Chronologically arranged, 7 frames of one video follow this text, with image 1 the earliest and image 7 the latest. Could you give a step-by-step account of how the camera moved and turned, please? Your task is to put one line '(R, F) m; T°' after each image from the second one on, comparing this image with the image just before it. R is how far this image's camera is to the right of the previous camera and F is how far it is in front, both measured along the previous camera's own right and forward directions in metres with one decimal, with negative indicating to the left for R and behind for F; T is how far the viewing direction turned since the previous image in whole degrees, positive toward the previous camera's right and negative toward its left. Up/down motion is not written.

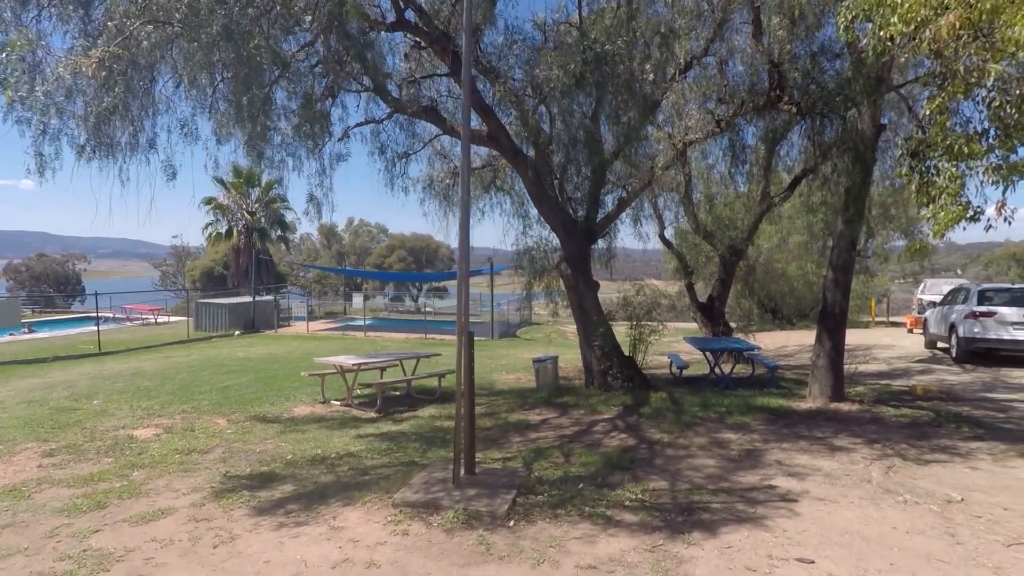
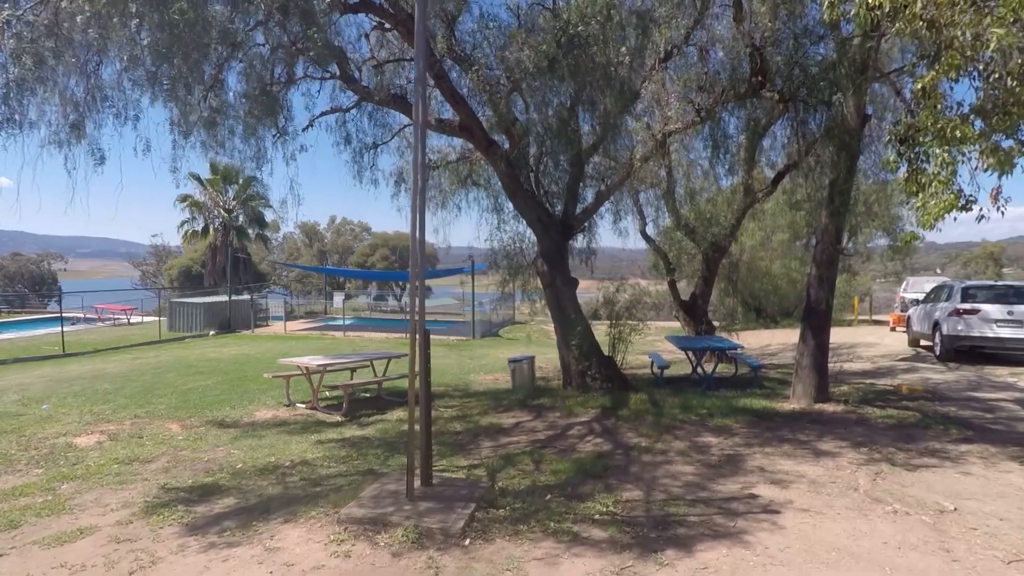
(+0.2, +0.5) m; +1°
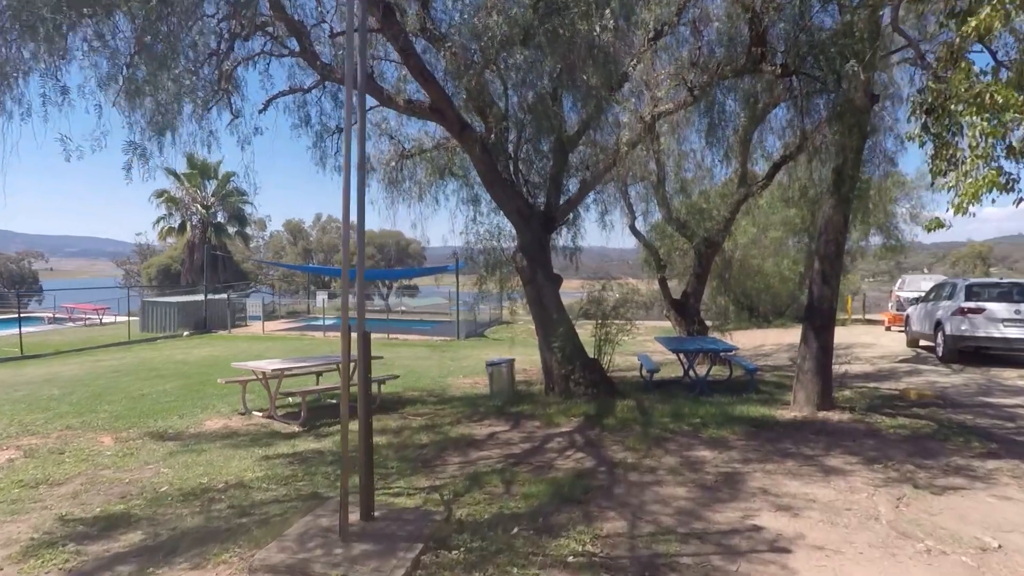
(+0.3, +0.9) m; +1°
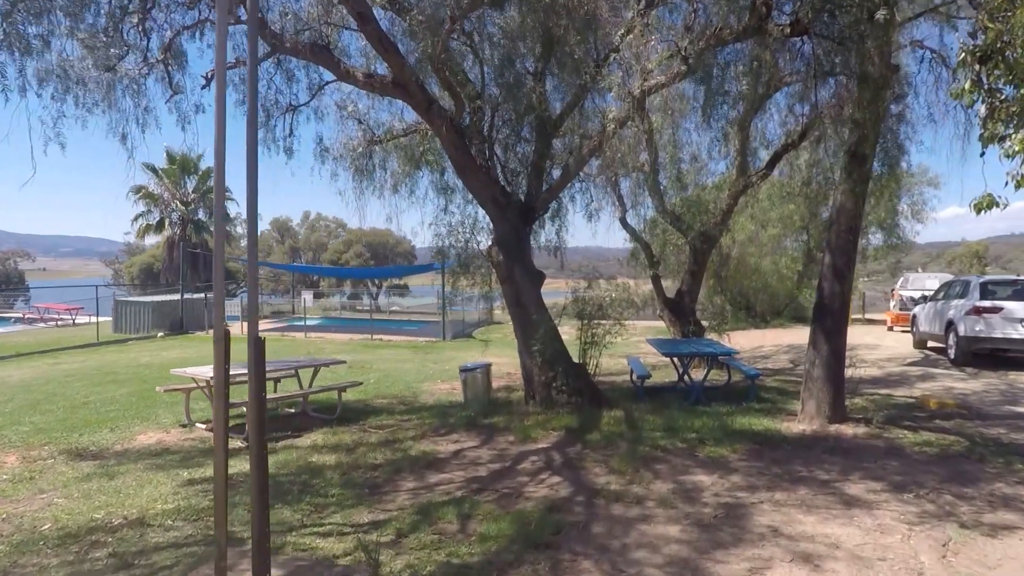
(+0.3, +1.1) m; 0°
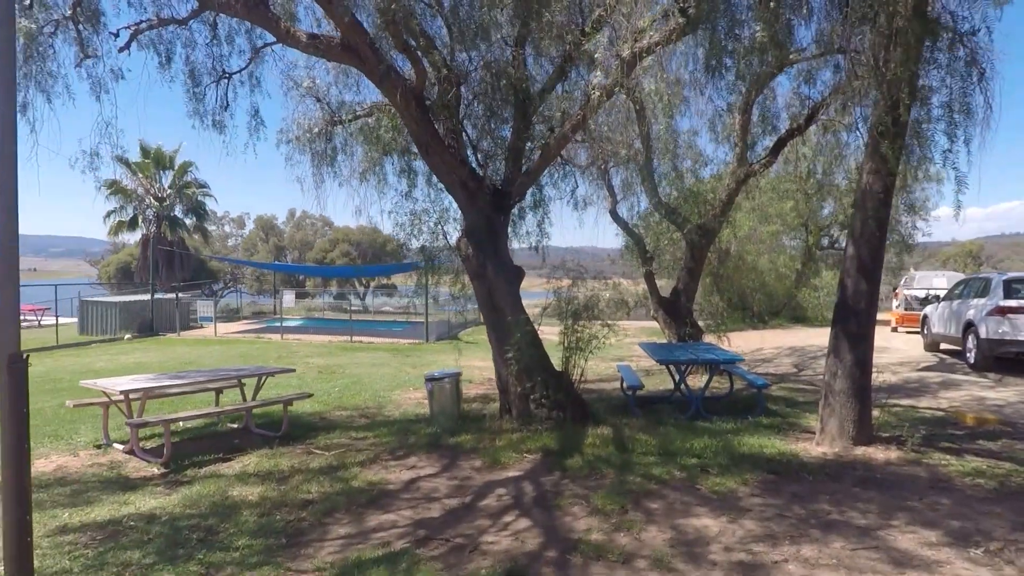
(+0.3, +1.2) m; +1°
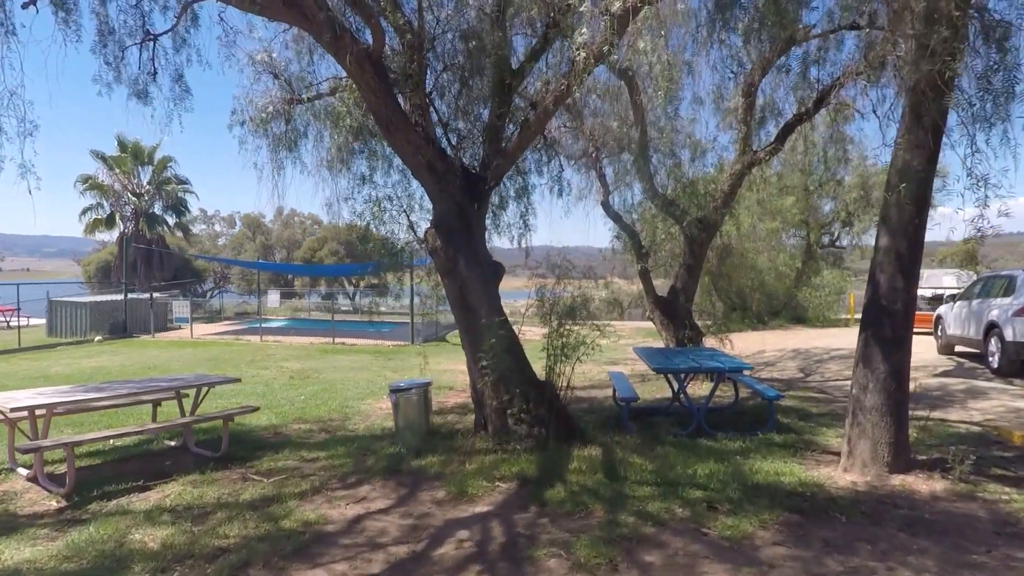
(+0.3, +1.1) m; 0°
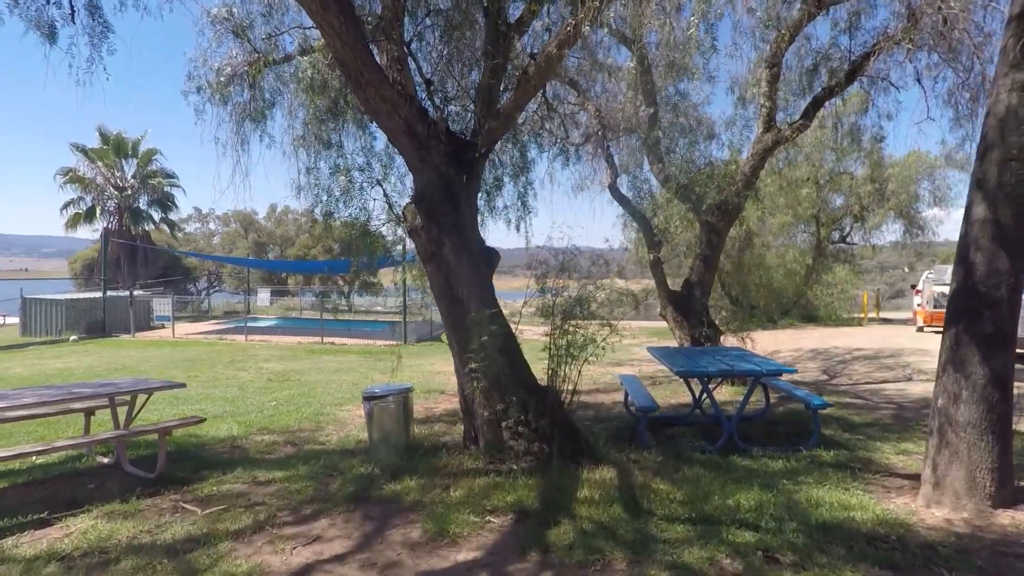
(0.0, +1.2) m; 0°
